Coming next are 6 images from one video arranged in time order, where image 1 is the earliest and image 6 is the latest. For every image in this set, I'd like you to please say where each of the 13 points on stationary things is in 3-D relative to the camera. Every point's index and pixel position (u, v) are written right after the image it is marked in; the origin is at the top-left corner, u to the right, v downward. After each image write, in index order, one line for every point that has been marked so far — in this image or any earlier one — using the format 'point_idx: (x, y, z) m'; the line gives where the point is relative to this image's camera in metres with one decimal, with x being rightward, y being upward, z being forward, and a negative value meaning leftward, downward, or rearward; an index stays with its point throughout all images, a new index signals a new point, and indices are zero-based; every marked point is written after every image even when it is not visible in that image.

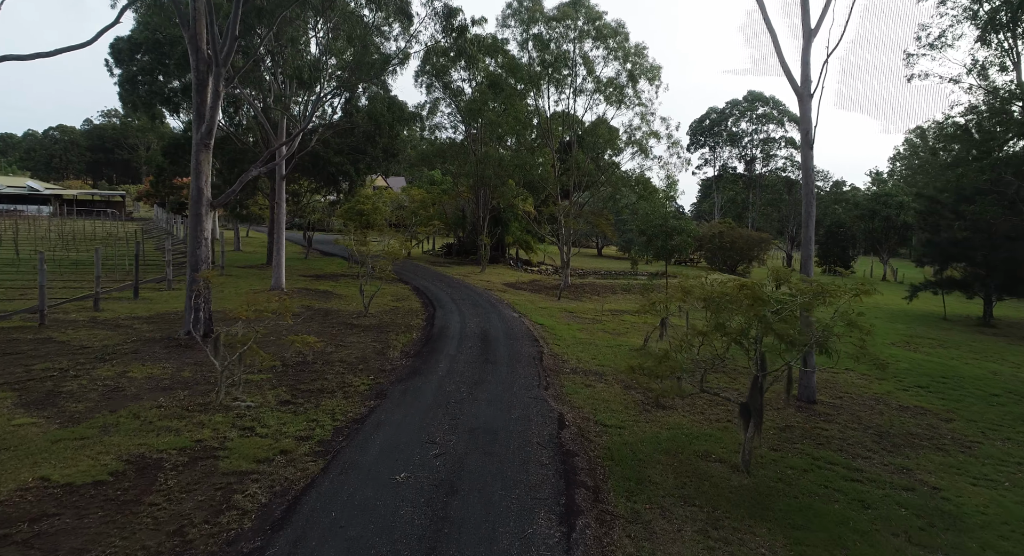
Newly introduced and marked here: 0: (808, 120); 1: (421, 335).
0: (+4.6, +2.4, +9.6) m
1: (-1.9, -1.2, +13.0) m
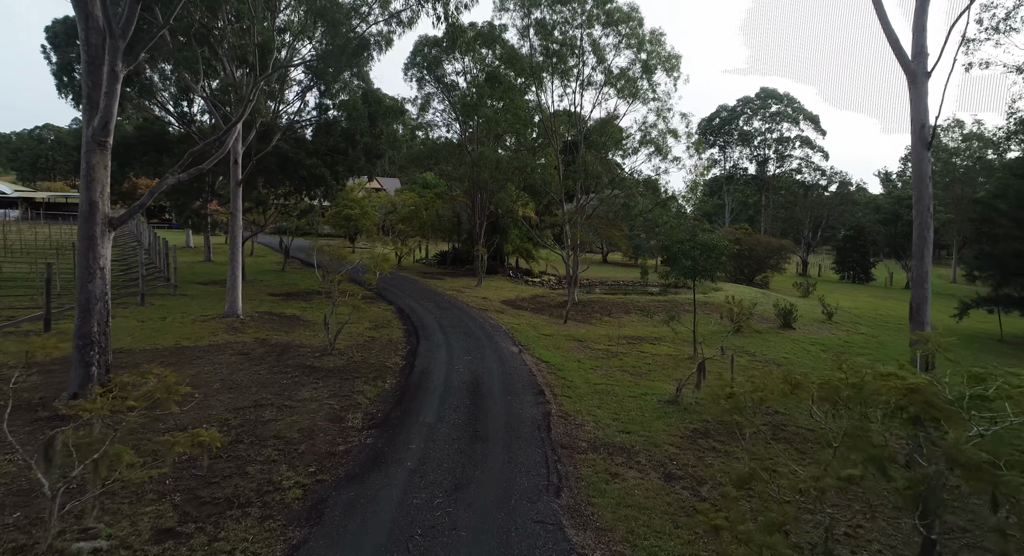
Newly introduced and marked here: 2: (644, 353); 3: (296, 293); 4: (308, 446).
0: (+4.6, +1.9, +6.9) m
1: (-1.9, -1.8, +10.3) m
2: (+3.0, -1.7, +14.4) m
3: (-6.5, -0.5, +18.7) m
4: (-2.4, -2.0, +7.3) m
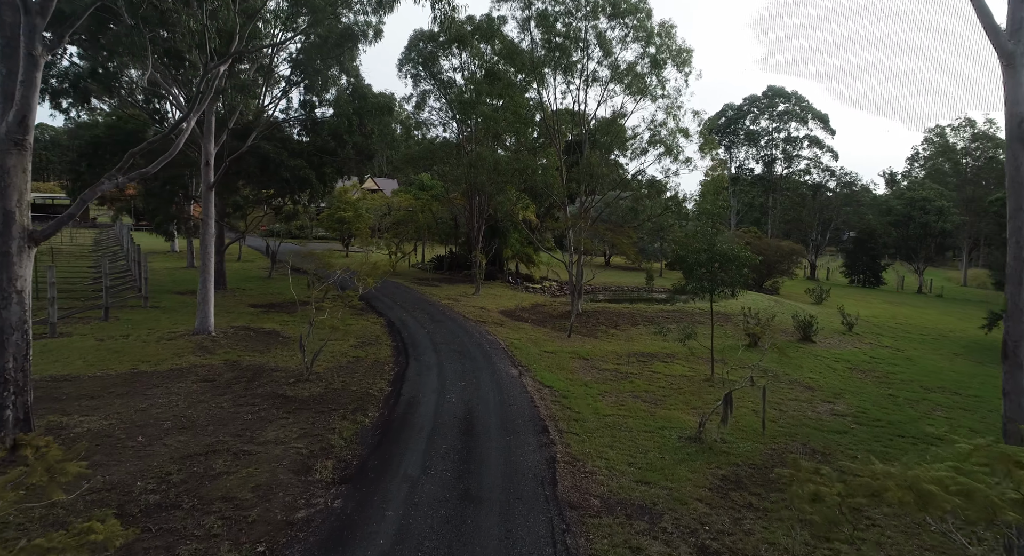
0: (+4.5, +1.6, +5.6) m
1: (-1.9, -2.0, +9.0) m
2: (+3.0, -2.0, +13.0) m
3: (-6.5, -0.7, +17.3) m
4: (-2.4, -2.2, +5.9) m
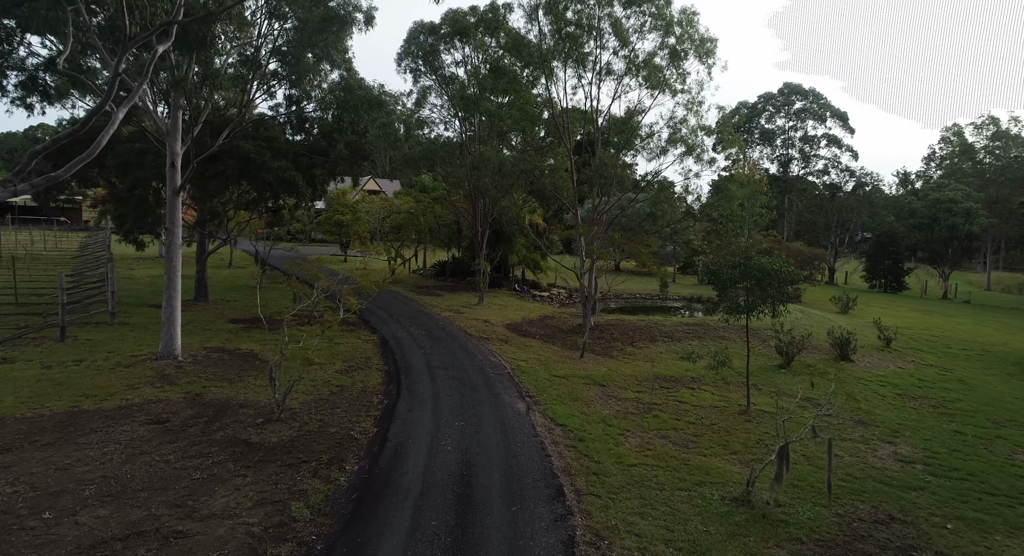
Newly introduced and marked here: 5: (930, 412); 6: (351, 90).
0: (+4.6, +1.3, +3.9) m
1: (-1.9, -2.3, +7.4) m
2: (+3.1, -2.3, +11.4) m
3: (-6.3, -1.1, +15.8) m
4: (-2.4, -2.5, +4.3) m
5: (+8.0, -2.6, +11.9) m
6: (-4.1, +4.7, +15.6) m
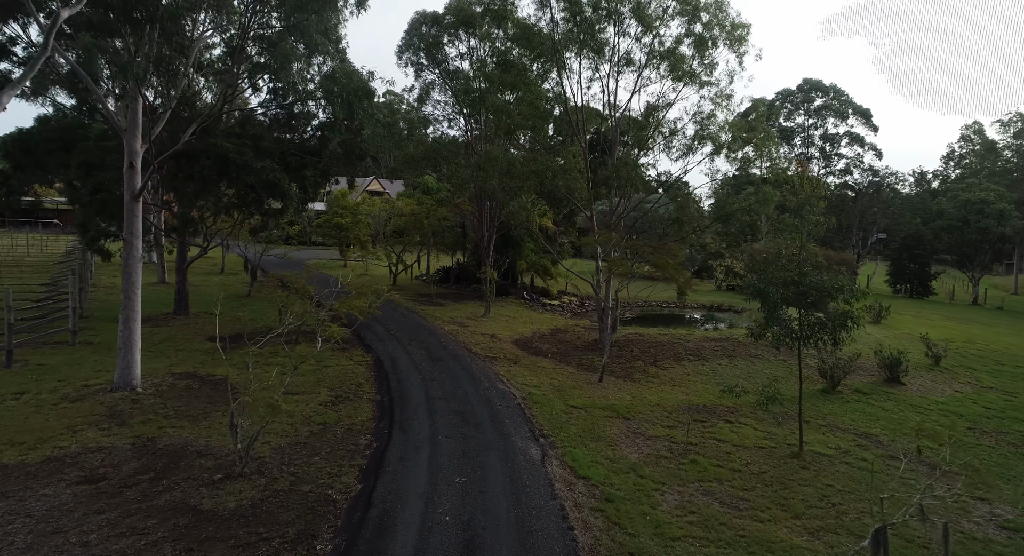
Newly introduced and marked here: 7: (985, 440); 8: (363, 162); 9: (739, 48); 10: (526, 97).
0: (+4.7, +1.0, +2.2) m
1: (-1.7, -2.6, +5.7) m
2: (+3.3, -2.6, +9.7) m
3: (-6.1, -1.3, +14.2) m
4: (-2.3, -2.8, +2.7) m
5: (+8.2, -2.9, +10.1) m
6: (-3.8, +4.4, +14.0) m
7: (+8.3, -2.8, +10.8) m
8: (-3.9, +3.1, +16.3) m
9: (+5.7, +5.8, +15.6) m
10: (+0.4, +5.1, +17.2) m
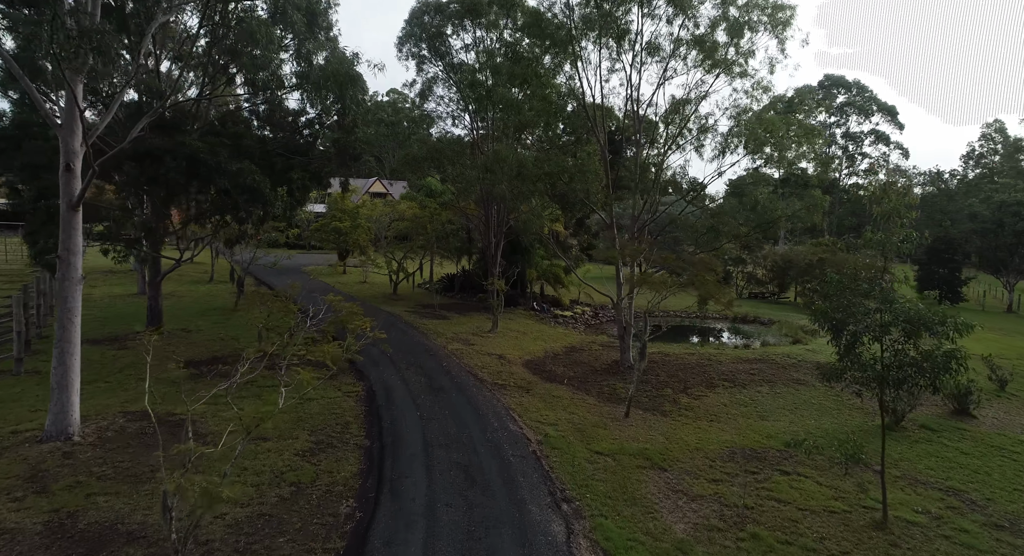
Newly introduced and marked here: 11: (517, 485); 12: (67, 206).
0: (+4.8, +0.7, +0.4) m
1: (-1.6, -3.0, +3.9) m
2: (+3.5, -3.0, +7.9) m
3: (-5.9, -1.7, +12.5) m
4: (-2.1, -3.2, +0.9) m
5: (+8.4, -3.2, +8.3) m
6: (-3.6, +4.1, +12.2) m
7: (+8.5, -3.2, +9.0) m
8: (-3.7, +2.7, +14.5) m
9: (+5.9, +5.5, +13.8) m
10: (+0.7, +4.7, +15.4) m
11: (+0.1, -2.6, +7.9) m
12: (-6.1, +1.0, +8.7) m
